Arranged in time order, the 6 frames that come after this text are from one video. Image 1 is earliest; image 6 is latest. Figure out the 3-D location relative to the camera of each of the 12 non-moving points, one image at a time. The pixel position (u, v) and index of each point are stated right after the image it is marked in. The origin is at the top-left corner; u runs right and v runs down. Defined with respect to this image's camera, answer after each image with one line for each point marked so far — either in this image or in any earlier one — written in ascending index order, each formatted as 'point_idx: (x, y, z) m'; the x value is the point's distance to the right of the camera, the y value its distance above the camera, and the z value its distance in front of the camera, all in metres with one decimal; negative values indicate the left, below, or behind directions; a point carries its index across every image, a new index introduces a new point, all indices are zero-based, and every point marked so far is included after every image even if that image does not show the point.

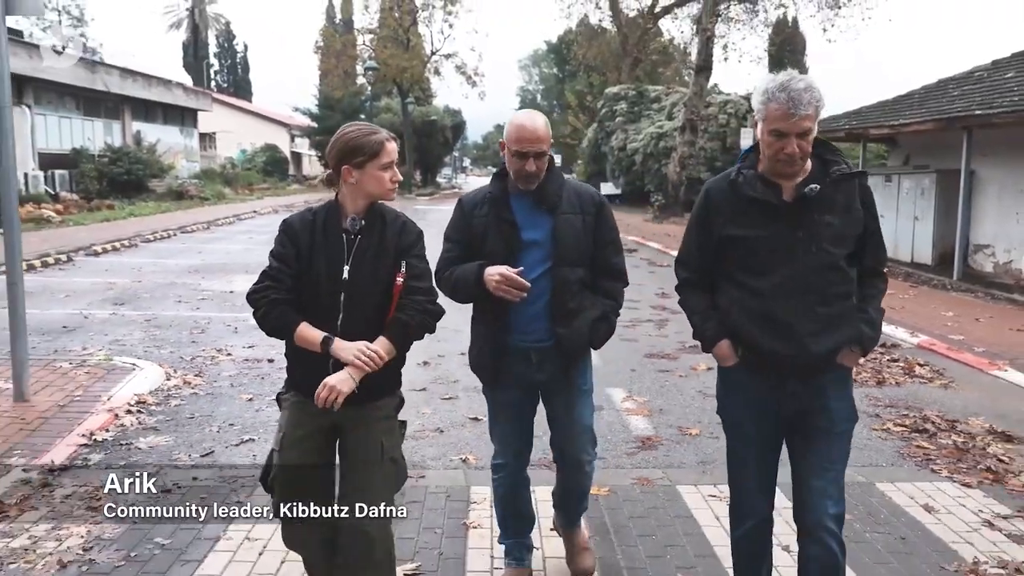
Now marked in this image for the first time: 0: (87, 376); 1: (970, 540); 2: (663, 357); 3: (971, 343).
0: (-3.0, -0.6, +6.6) m
1: (+2.0, -1.1, +4.1) m
2: (+1.3, -0.6, +8.0) m
3: (+4.3, -0.5, +8.6) m
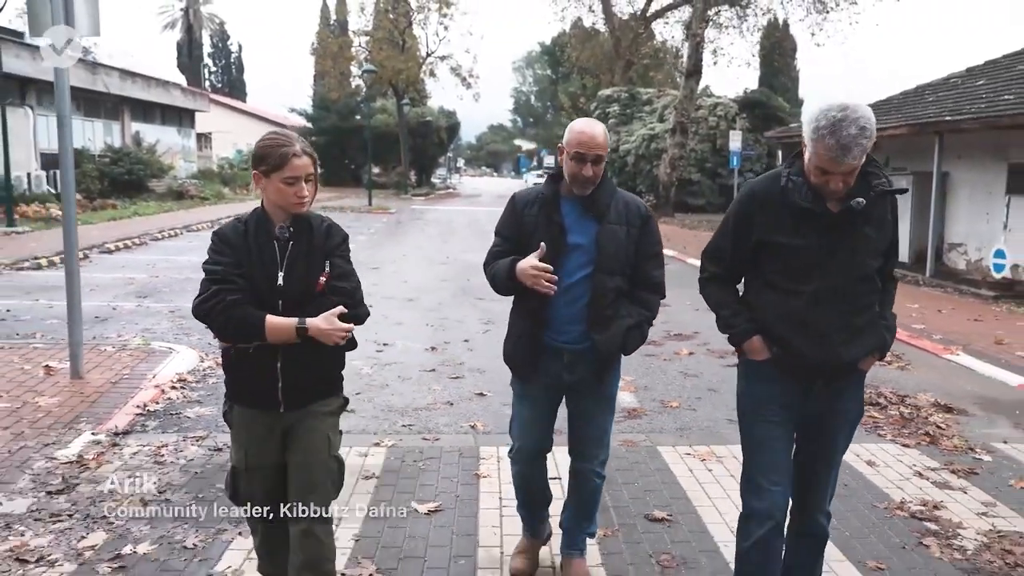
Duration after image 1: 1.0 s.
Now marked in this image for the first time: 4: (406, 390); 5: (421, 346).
0: (-3.0, -0.5, +7.3) m
1: (+2.1, -1.1, +4.9) m
2: (+1.3, -0.5, +8.8) m
3: (+4.3, -0.4, +9.4) m
4: (-0.8, -0.7, +6.7) m
5: (-0.8, -0.5, +8.3) m
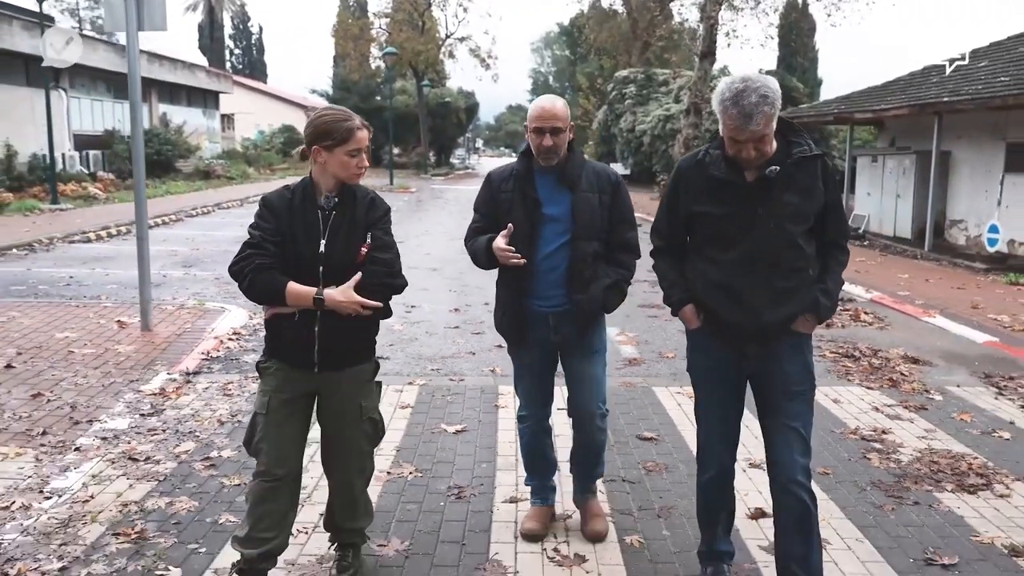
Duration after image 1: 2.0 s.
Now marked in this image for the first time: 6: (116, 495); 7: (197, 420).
0: (-2.9, -0.2, +8.3) m
1: (+2.2, -0.8, +5.7) m
2: (+1.5, -0.2, +9.6) m
3: (+4.4, -0.1, +10.2) m
4: (-0.6, -0.4, +7.6) m
5: (-0.7, -0.2, +9.2) m
6: (-1.8, -0.9, +4.2) m
7: (-1.8, -0.8, +5.4) m
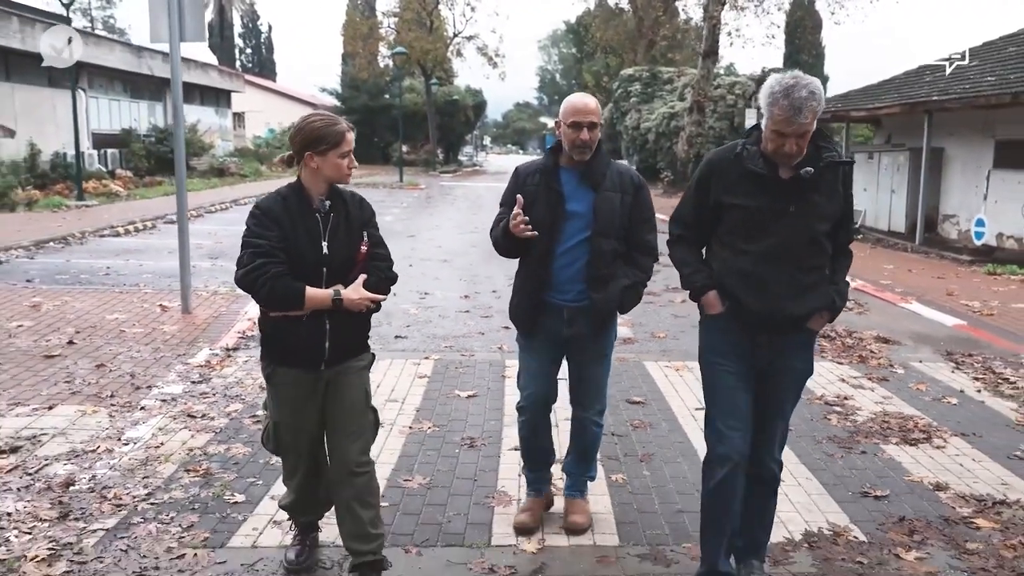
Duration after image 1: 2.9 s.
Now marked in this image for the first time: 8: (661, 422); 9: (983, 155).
0: (-2.8, -0.1, +9.0) m
1: (+2.2, -0.7, +6.4) m
2: (+1.5, -0.1, +10.3) m
3: (+4.5, 0.0, +10.9) m
4: (-0.6, -0.3, +8.4) m
5: (-0.6, -0.1, +9.9) m
6: (-1.8, -0.8, +5.0) m
7: (-1.8, -0.7, +6.1) m
8: (+0.9, -0.8, +5.6) m
9: (+8.3, +2.3, +16.1) m
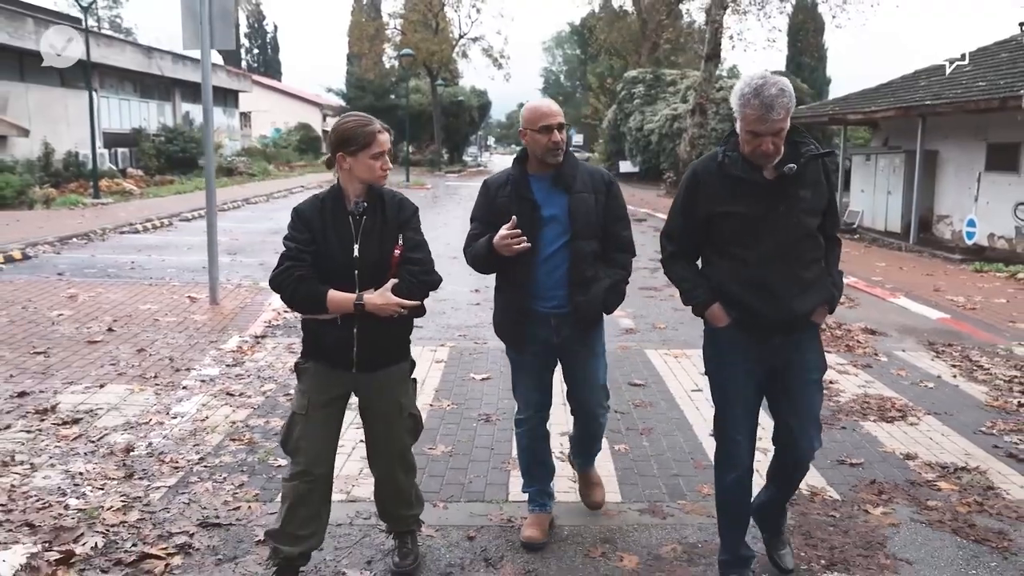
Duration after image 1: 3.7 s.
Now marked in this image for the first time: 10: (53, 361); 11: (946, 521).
0: (-2.7, 0.0, +9.6) m
1: (+2.3, -0.6, +7.0) m
2: (+1.6, 0.0, +10.8) m
3: (+4.6, +0.1, +11.4) m
4: (-0.5, -0.3, +8.9) m
5: (-0.5, 0.0, +10.4) m
6: (-1.7, -0.8, +5.5) m
7: (-1.7, -0.6, +6.6) m
8: (+1.0, -0.7, +6.1) m
9: (+8.4, +2.3, +16.6) m
10: (-3.3, -0.5, +6.5) m
11: (+1.9, -1.0, +4.1) m
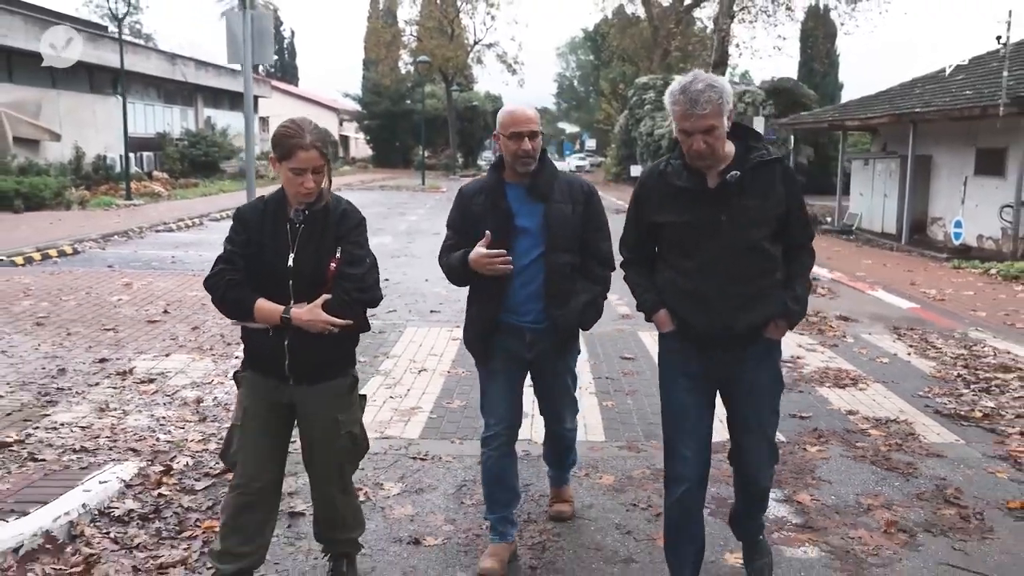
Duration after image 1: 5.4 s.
0: (-2.6, +0.1, +10.6) m
1: (+2.3, -0.5, +7.9) m
2: (+1.8, +0.1, +11.8) m
3: (+4.7, +0.2, +12.3) m
4: (-0.4, -0.2, +9.8) m
5: (-0.4, +0.1, +11.4) m
6: (-1.7, -0.6, +6.5) m
7: (-1.7, -0.5, +7.6) m
8: (+1.0, -0.6, +7.0) m
9: (+8.6, +2.4, +17.5) m
10: (-3.2, -0.4, +7.6) m
11: (+1.9, -0.9, +5.0) m
